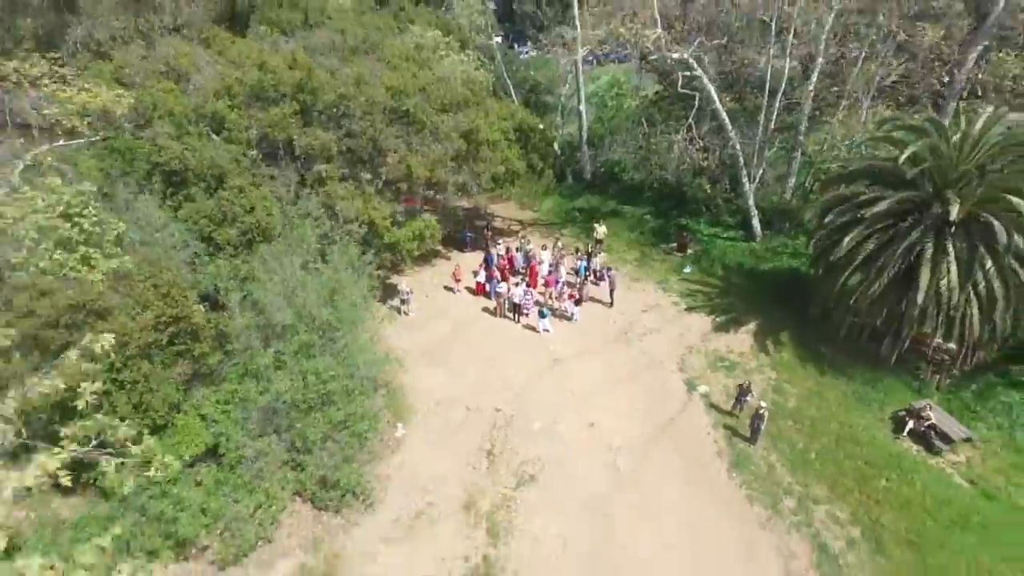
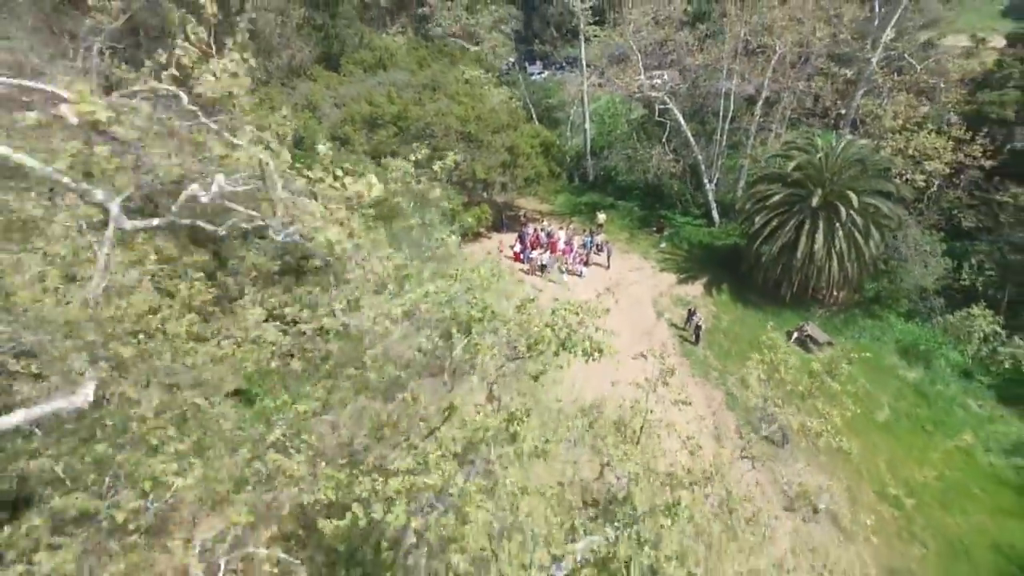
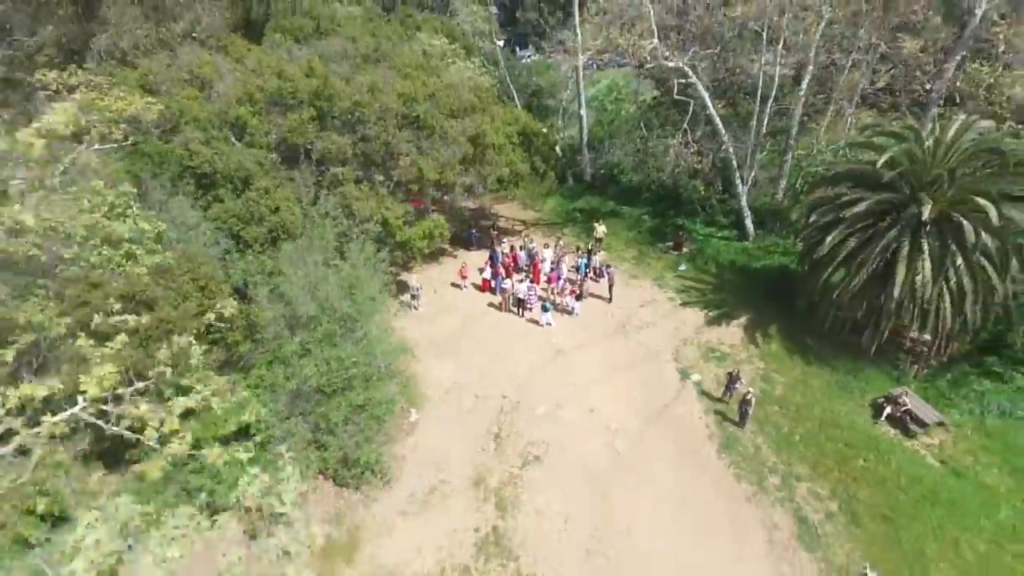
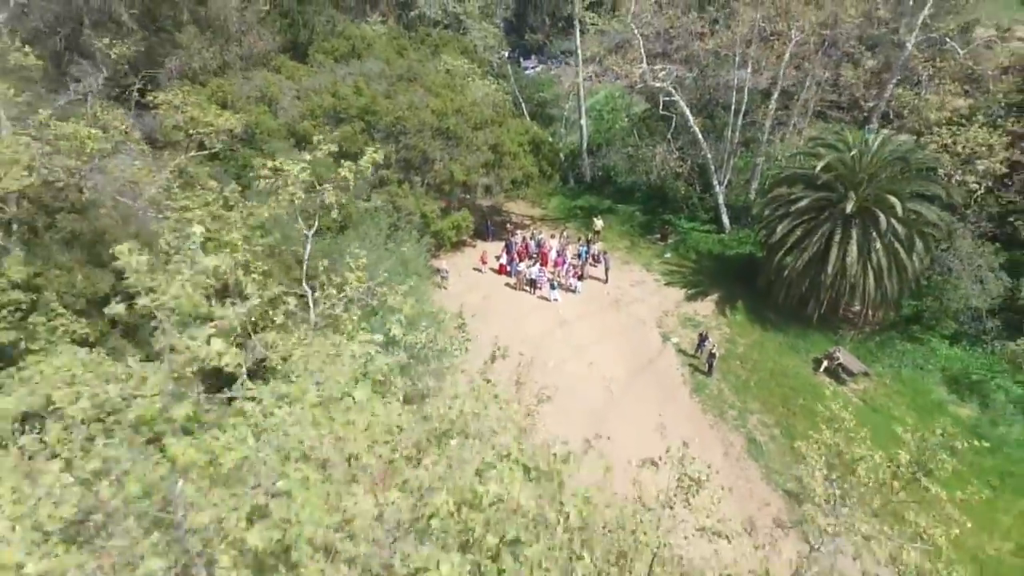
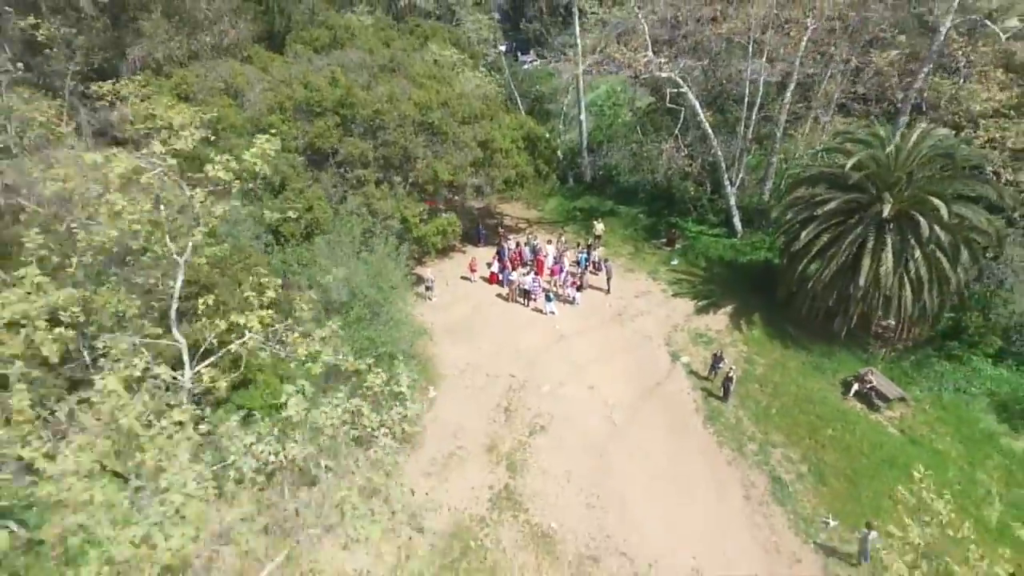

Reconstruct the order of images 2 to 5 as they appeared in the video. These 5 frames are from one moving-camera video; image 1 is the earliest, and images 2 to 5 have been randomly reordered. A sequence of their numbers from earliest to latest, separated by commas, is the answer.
3, 5, 4, 2
